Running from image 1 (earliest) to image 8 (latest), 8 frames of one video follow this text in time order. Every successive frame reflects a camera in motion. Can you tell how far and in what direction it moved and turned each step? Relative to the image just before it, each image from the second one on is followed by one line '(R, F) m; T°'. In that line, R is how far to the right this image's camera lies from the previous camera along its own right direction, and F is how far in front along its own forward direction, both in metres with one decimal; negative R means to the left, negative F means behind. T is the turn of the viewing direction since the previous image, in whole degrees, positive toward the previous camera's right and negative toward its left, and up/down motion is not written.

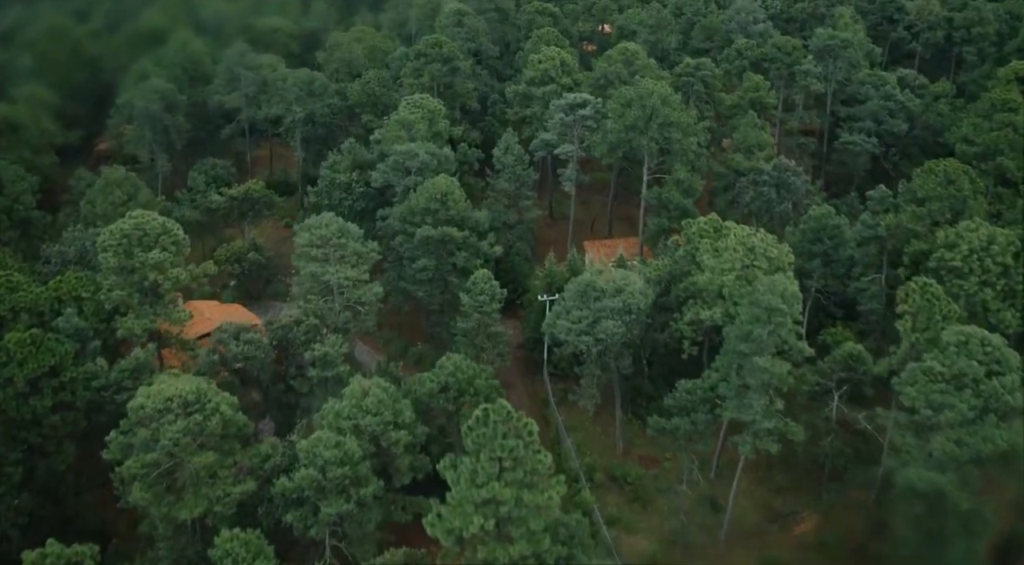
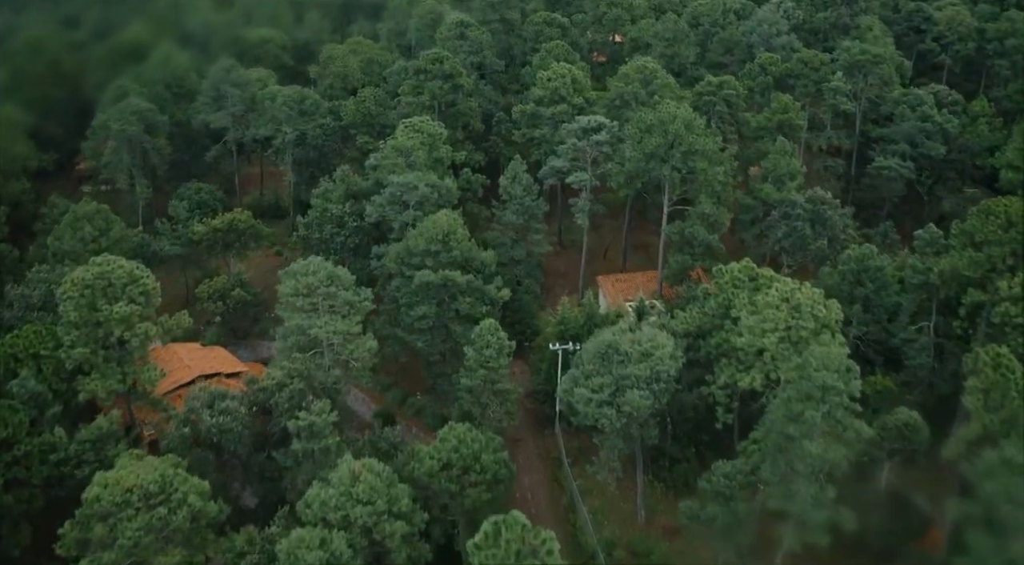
(-0.3, +3.9) m; 0°
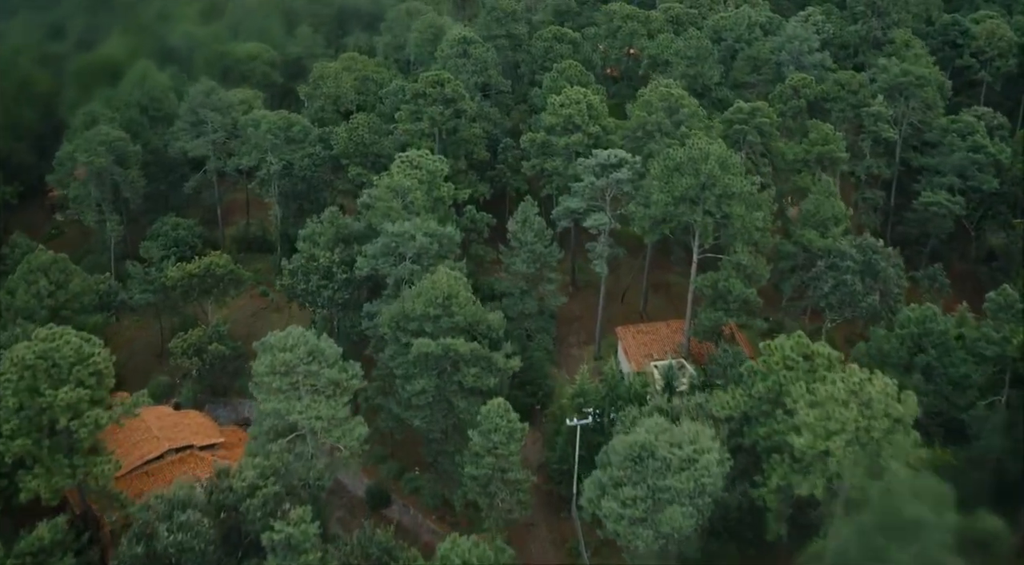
(-0.3, +4.7) m; 0°
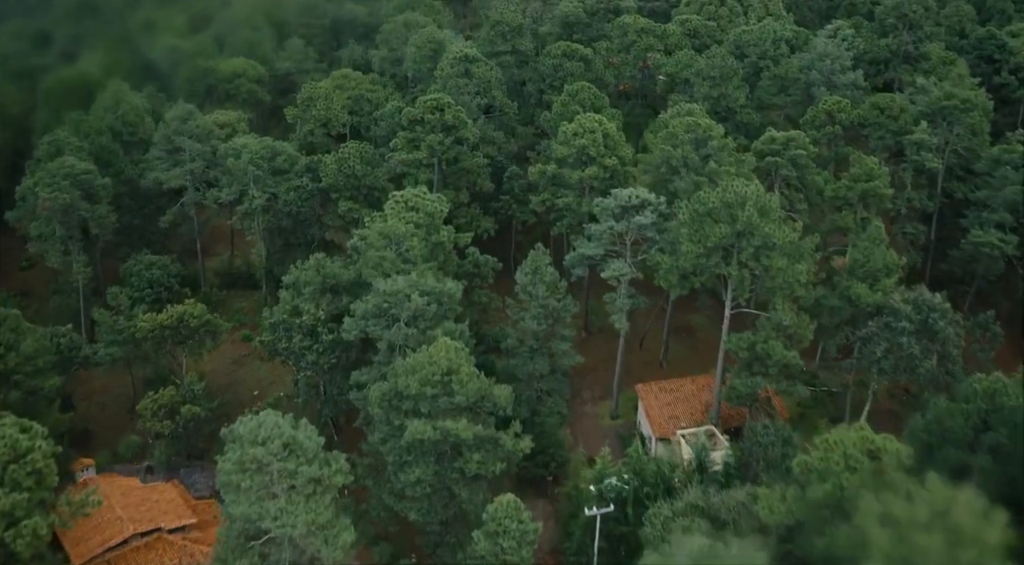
(-0.3, +4.2) m; 0°
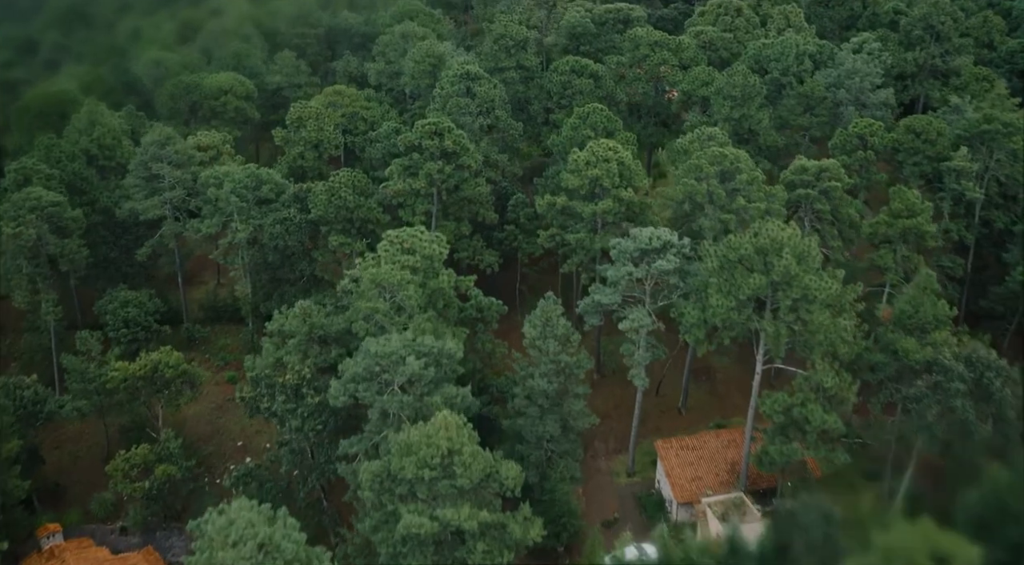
(-0.2, +3.3) m; 0°
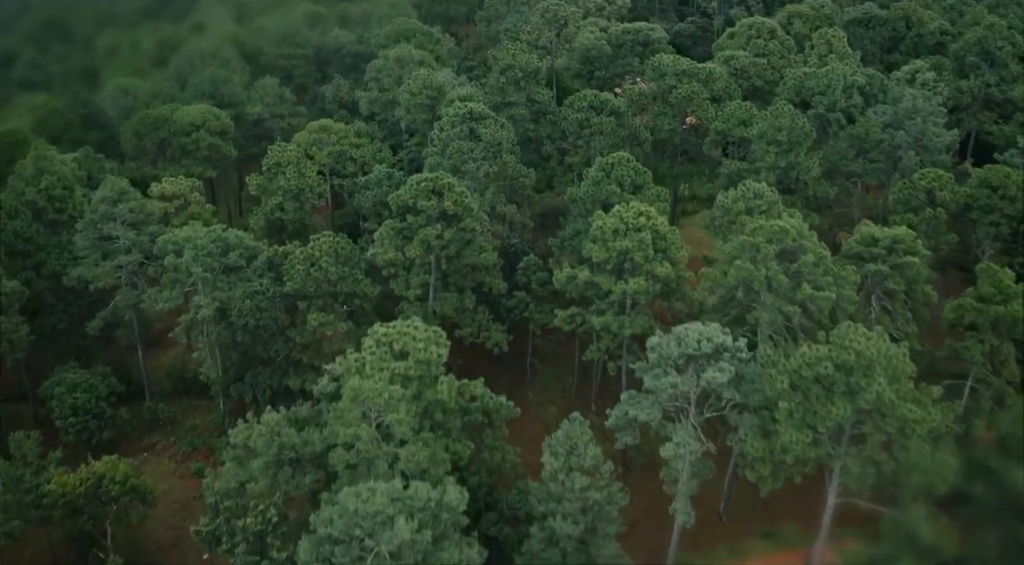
(-0.4, +5.8) m; 0°
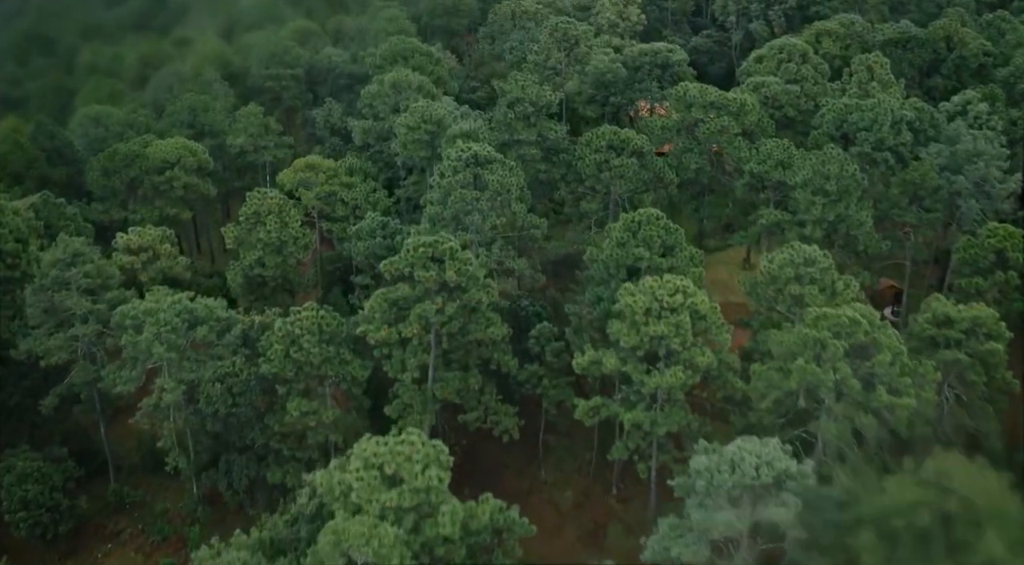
(-0.4, +4.5) m; 0°
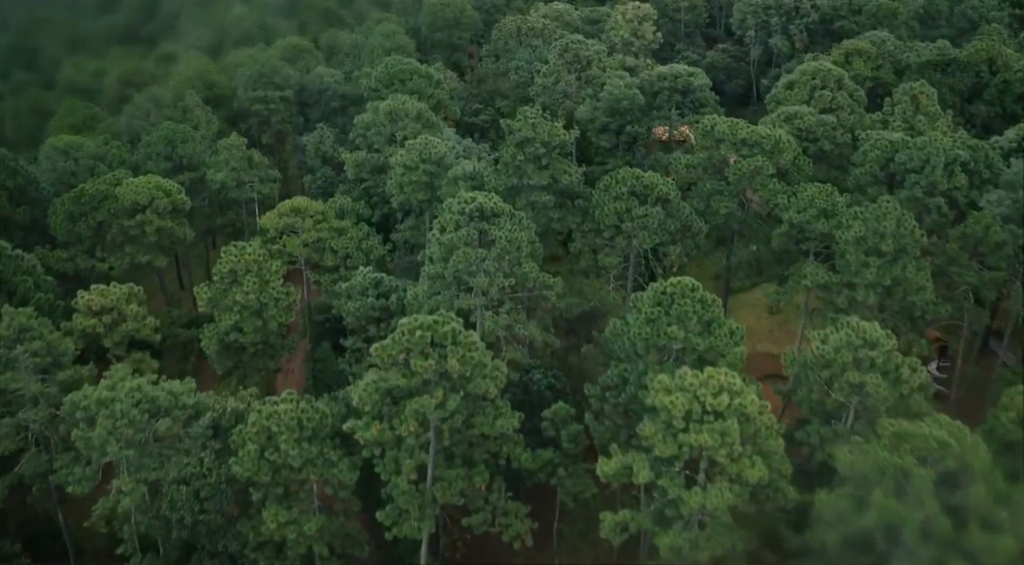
(-0.3, +4.0) m; 0°
